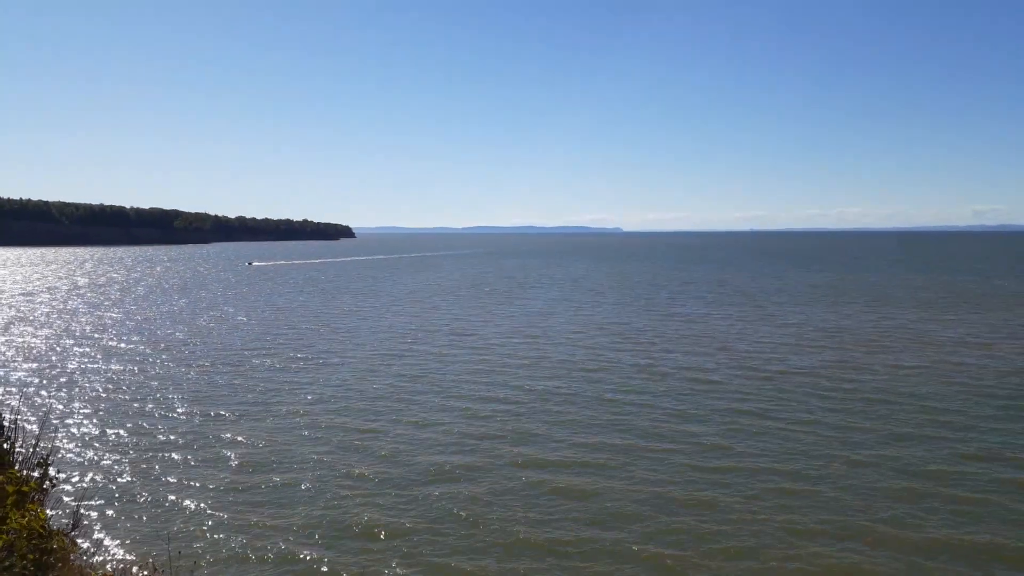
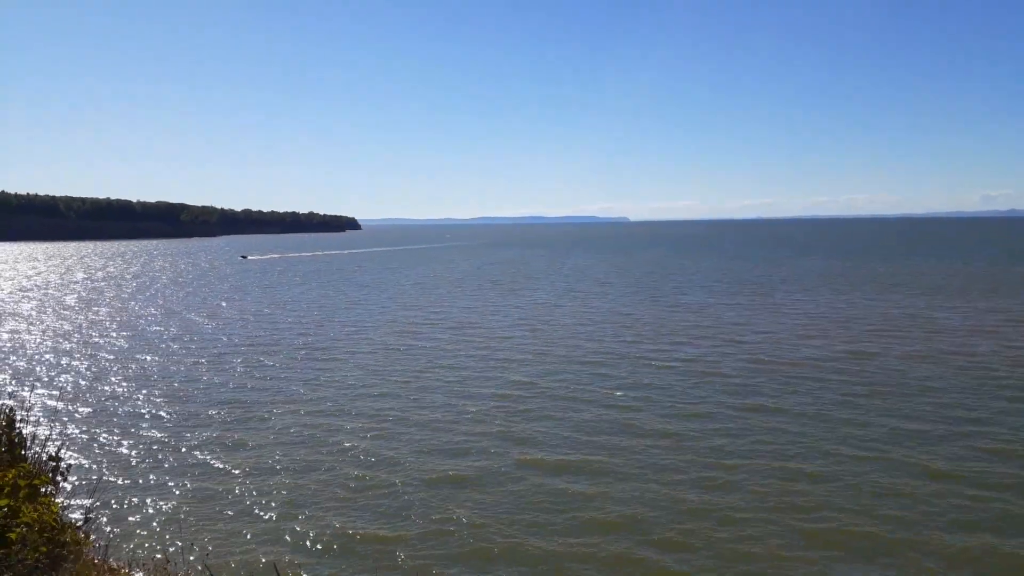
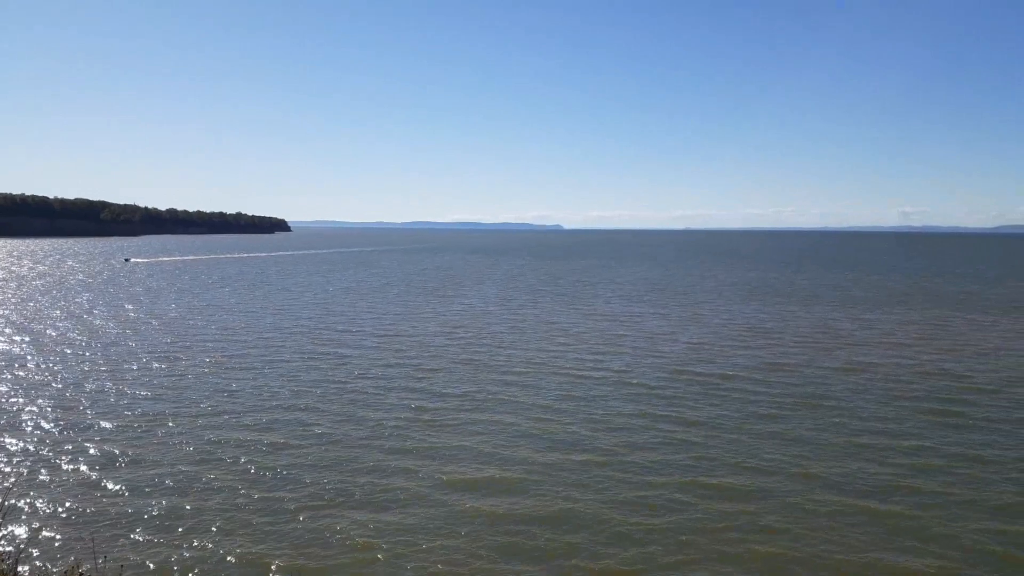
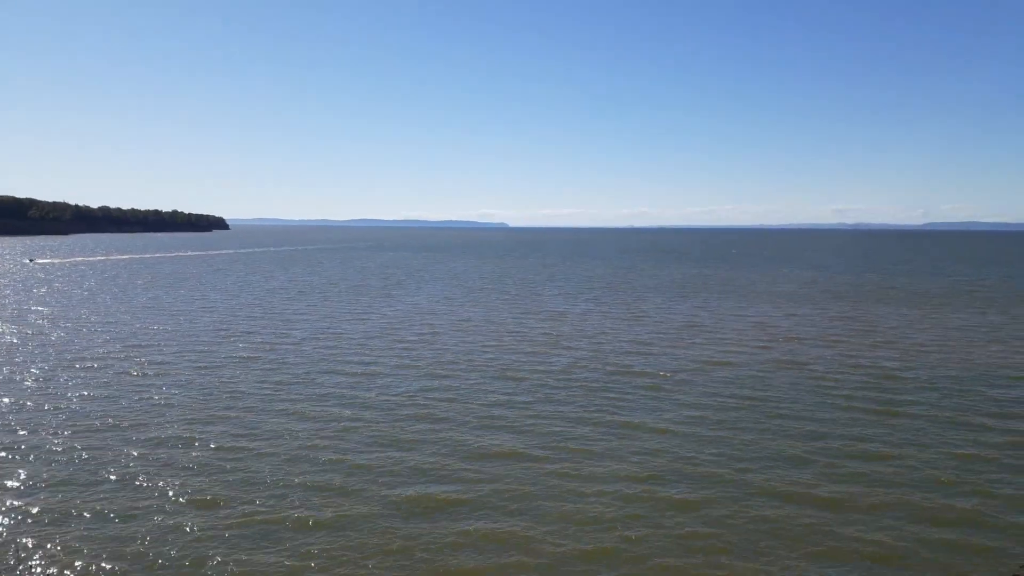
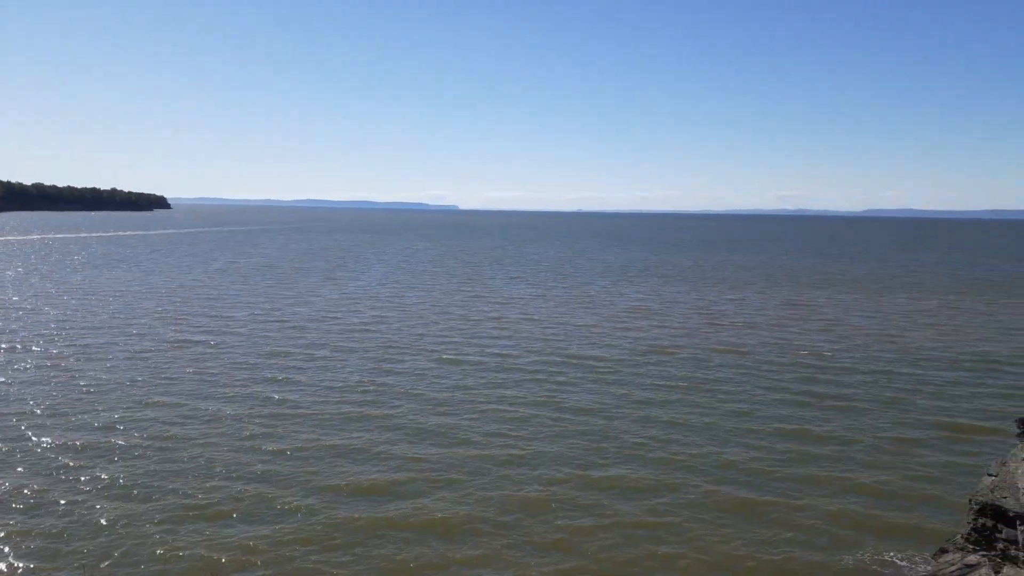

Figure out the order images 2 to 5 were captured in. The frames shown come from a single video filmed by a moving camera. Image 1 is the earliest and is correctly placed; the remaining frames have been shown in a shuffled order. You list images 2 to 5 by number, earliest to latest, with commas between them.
2, 3, 4, 5
